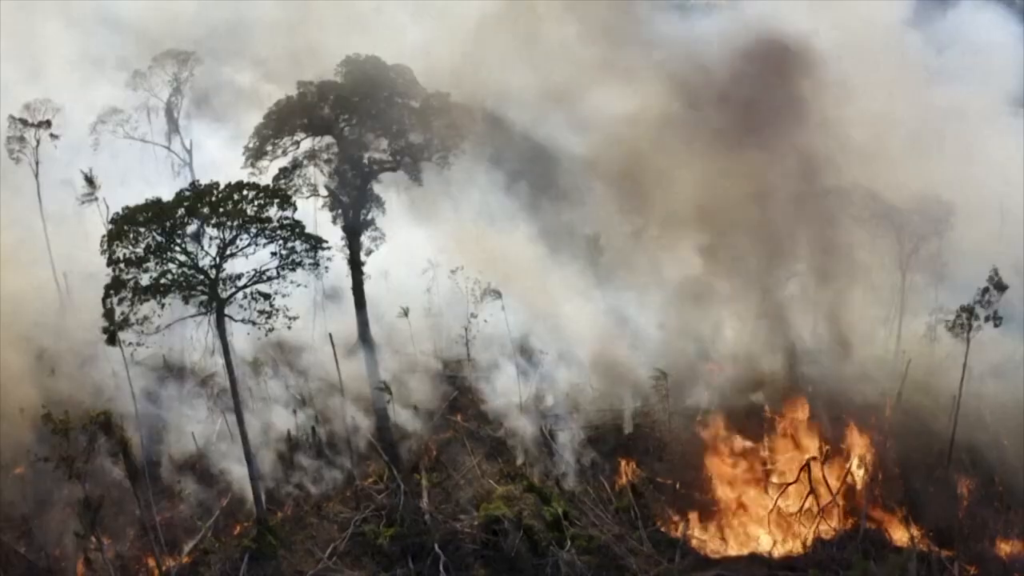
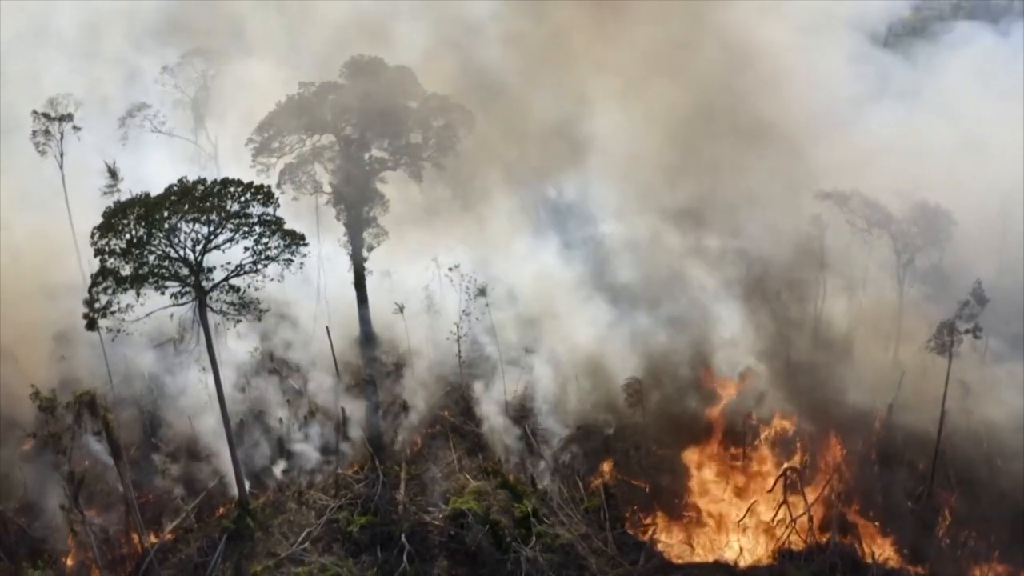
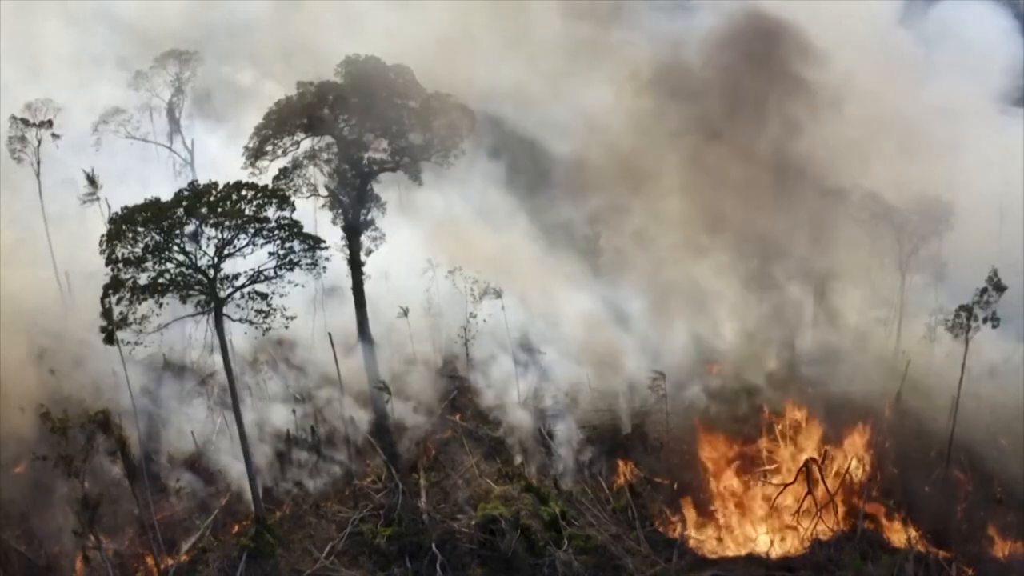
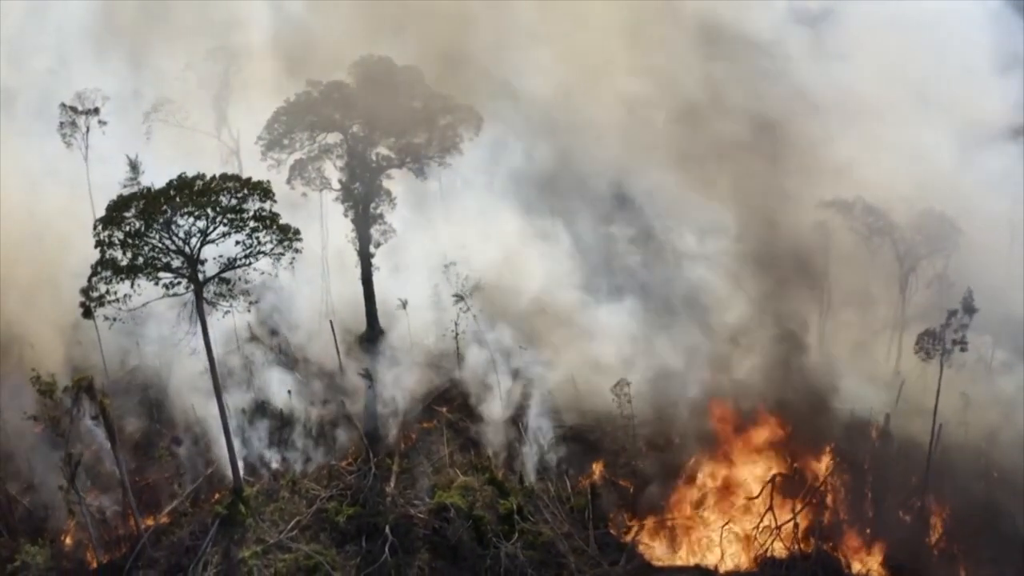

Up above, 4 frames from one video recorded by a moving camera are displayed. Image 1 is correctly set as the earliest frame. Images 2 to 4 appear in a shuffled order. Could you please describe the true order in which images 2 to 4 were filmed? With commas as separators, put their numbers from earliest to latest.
3, 2, 4
